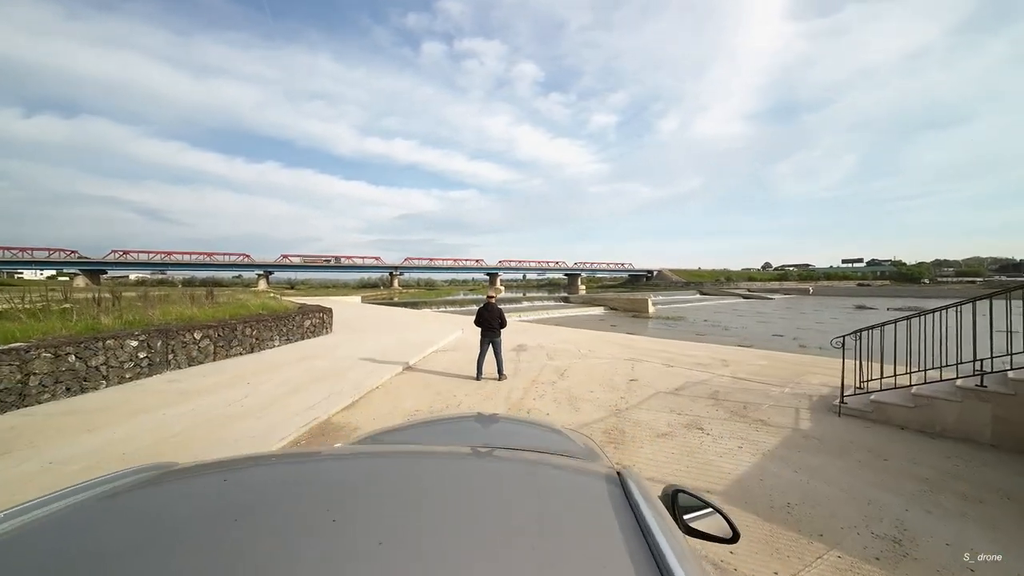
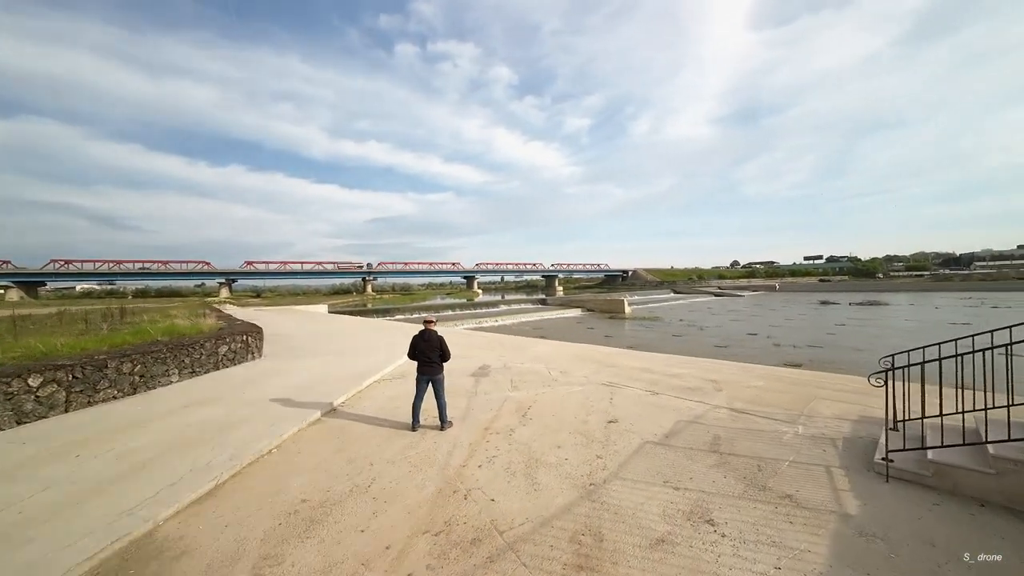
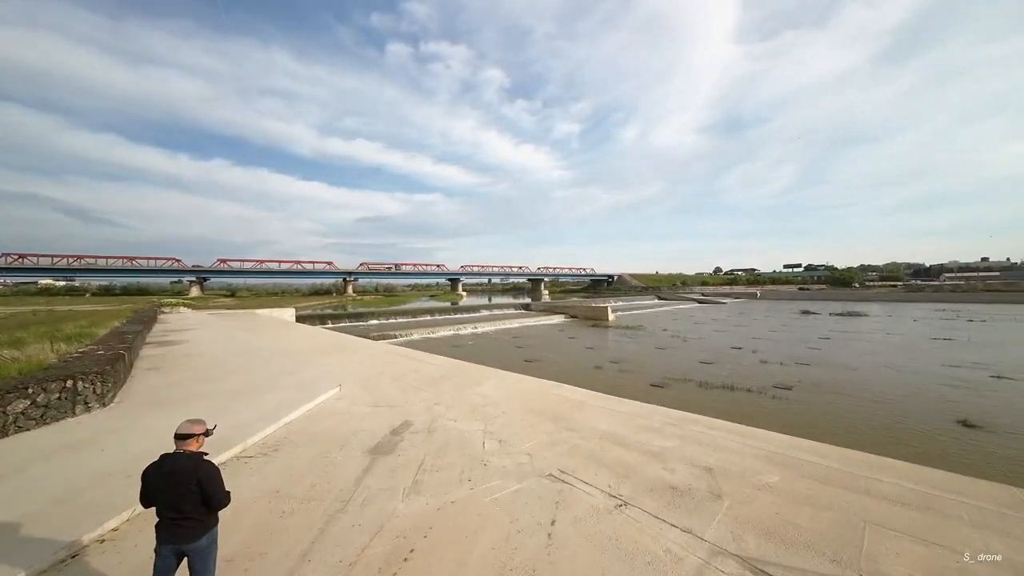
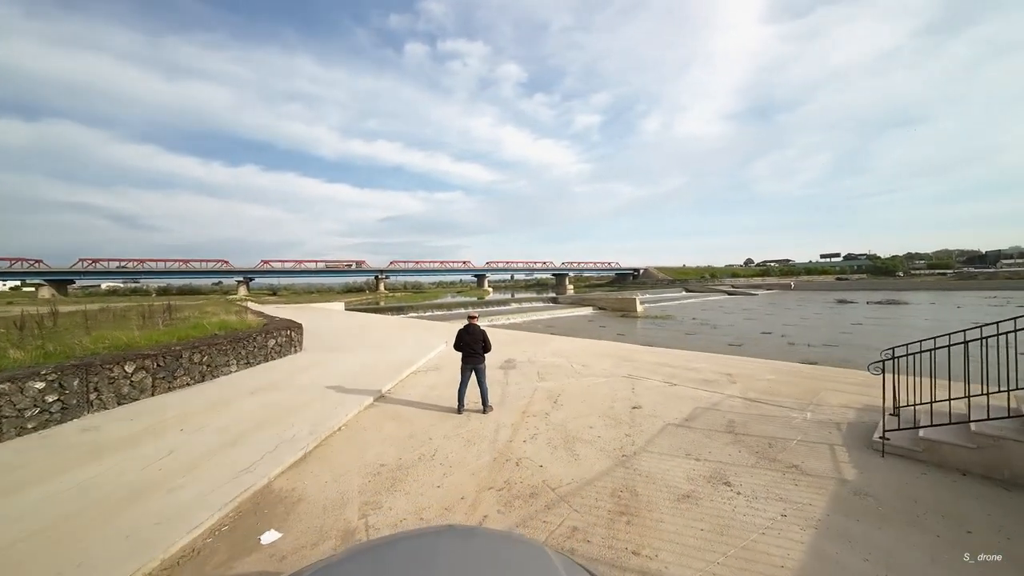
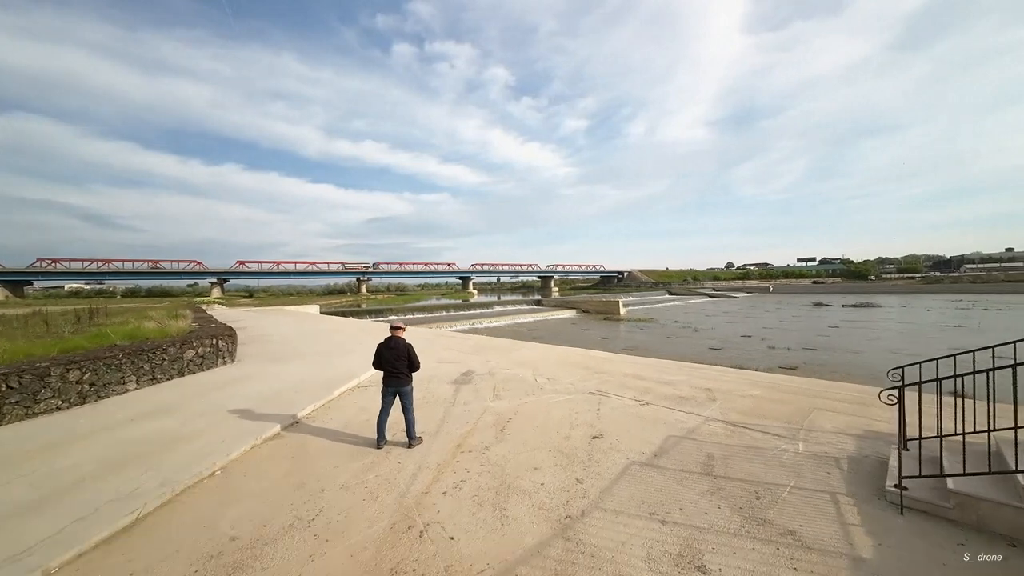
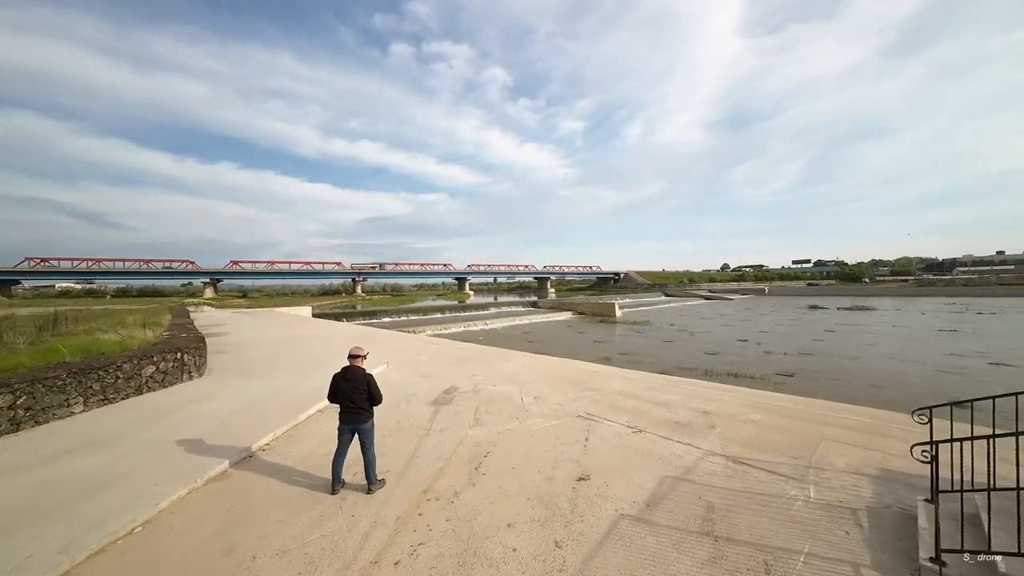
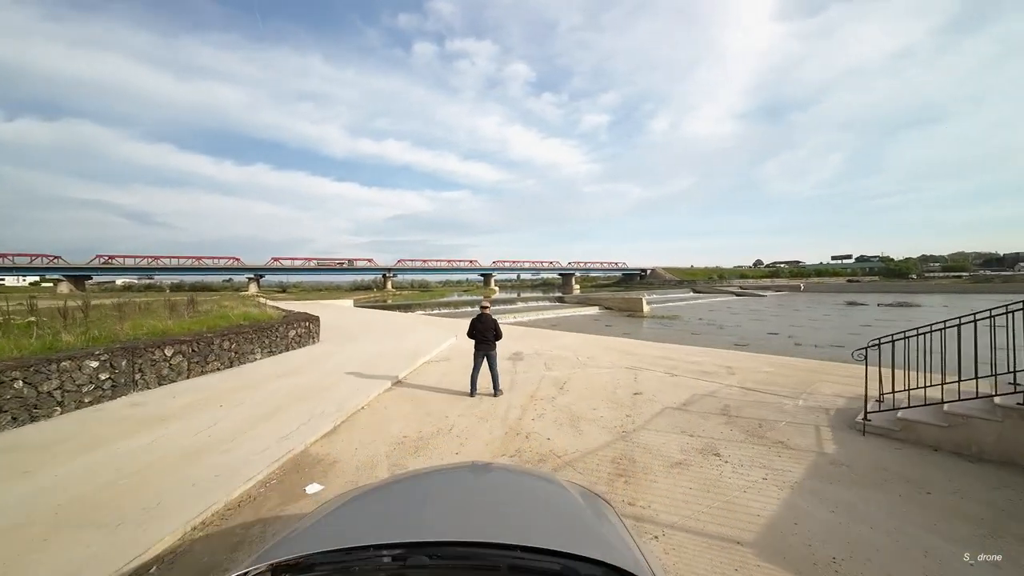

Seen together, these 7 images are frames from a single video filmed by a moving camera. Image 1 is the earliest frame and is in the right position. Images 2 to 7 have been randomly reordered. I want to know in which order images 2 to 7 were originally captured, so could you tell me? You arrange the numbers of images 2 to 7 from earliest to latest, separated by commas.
7, 4, 2, 5, 6, 3
